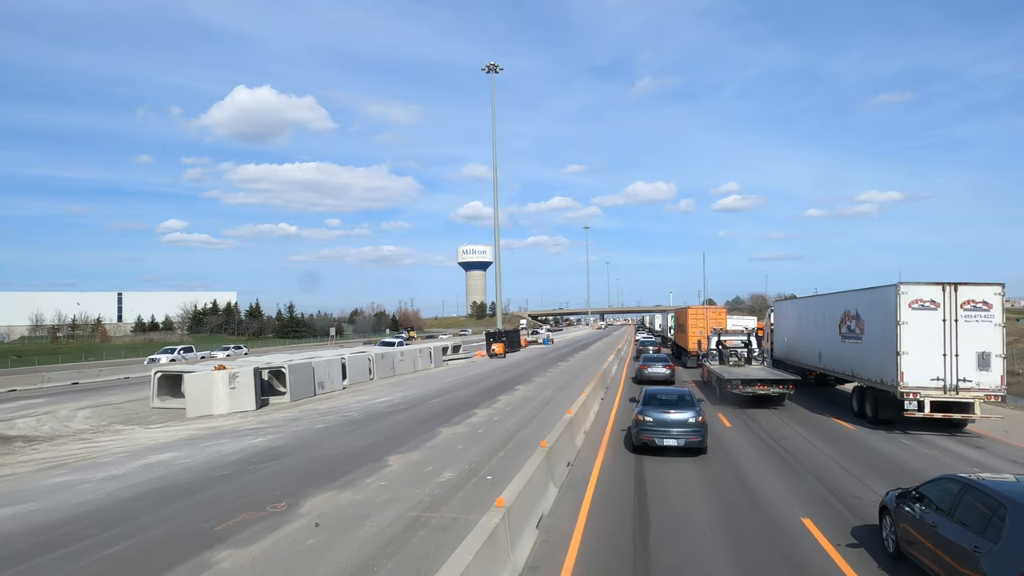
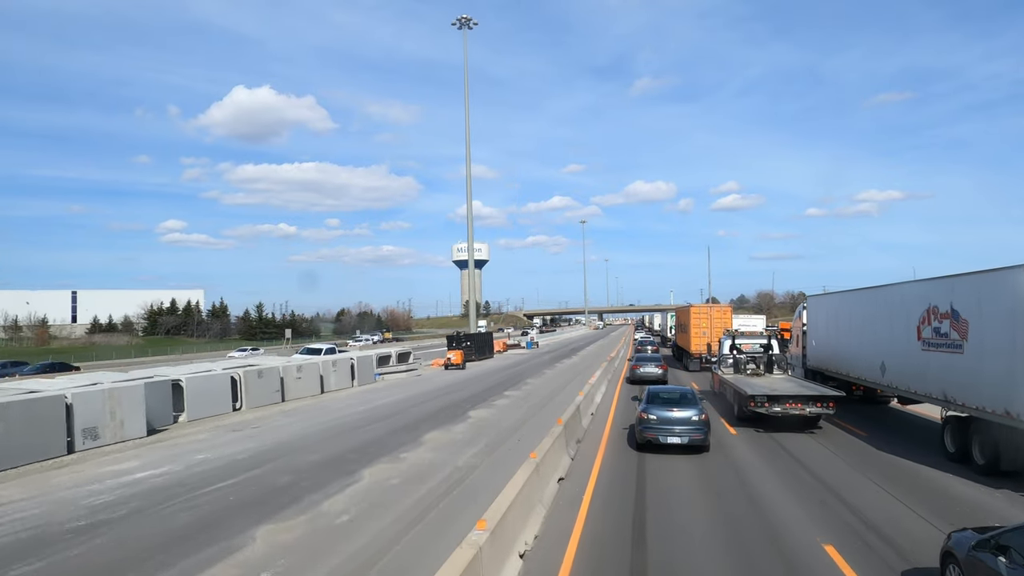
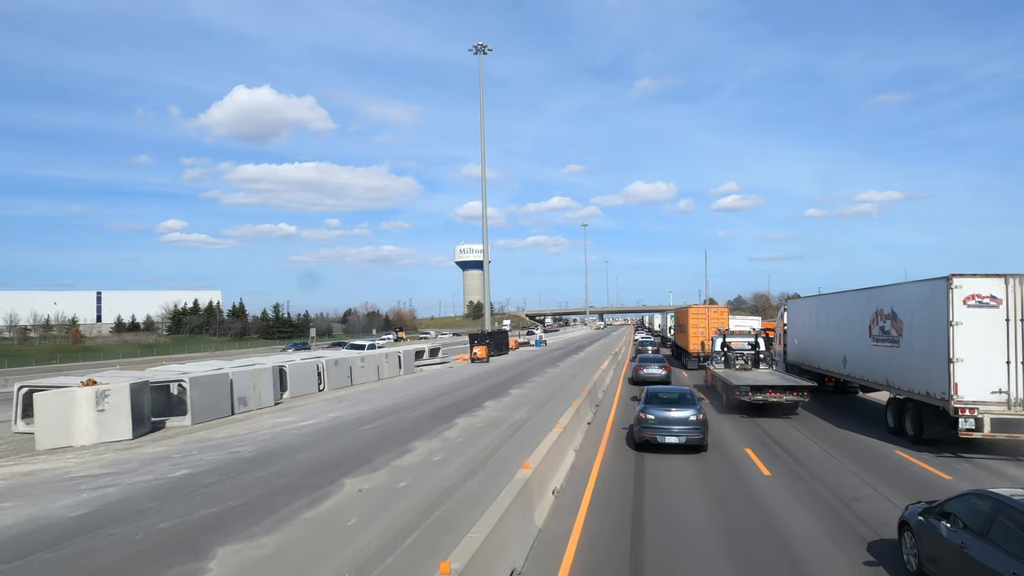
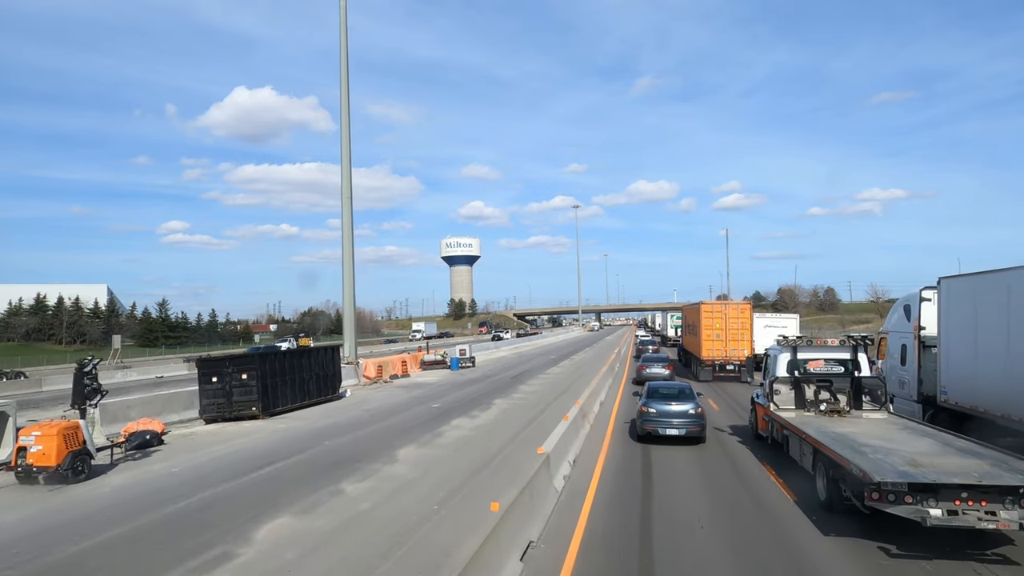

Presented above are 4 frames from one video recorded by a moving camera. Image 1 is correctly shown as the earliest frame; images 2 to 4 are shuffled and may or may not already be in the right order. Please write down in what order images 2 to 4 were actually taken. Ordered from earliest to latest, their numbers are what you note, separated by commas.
3, 2, 4
